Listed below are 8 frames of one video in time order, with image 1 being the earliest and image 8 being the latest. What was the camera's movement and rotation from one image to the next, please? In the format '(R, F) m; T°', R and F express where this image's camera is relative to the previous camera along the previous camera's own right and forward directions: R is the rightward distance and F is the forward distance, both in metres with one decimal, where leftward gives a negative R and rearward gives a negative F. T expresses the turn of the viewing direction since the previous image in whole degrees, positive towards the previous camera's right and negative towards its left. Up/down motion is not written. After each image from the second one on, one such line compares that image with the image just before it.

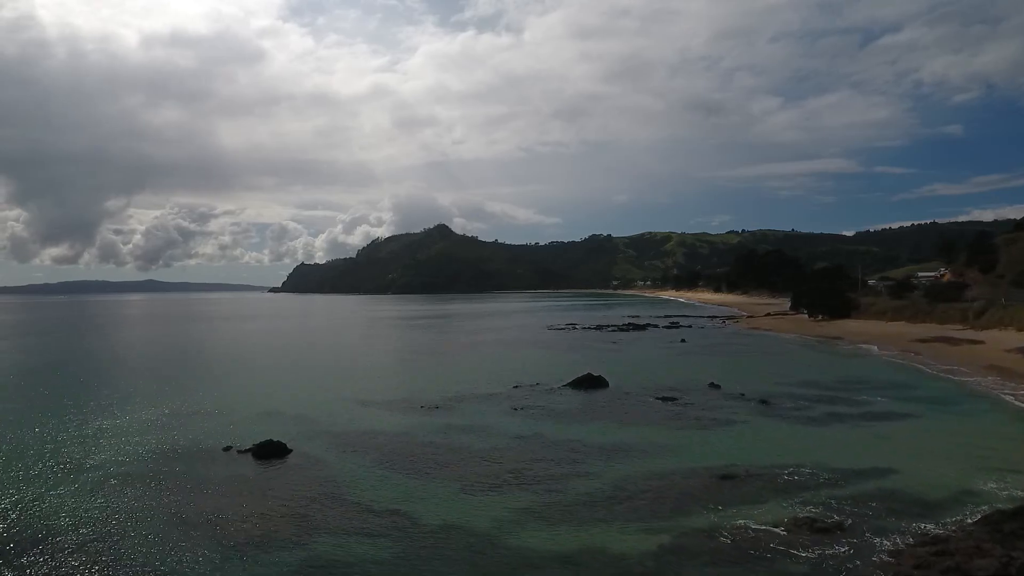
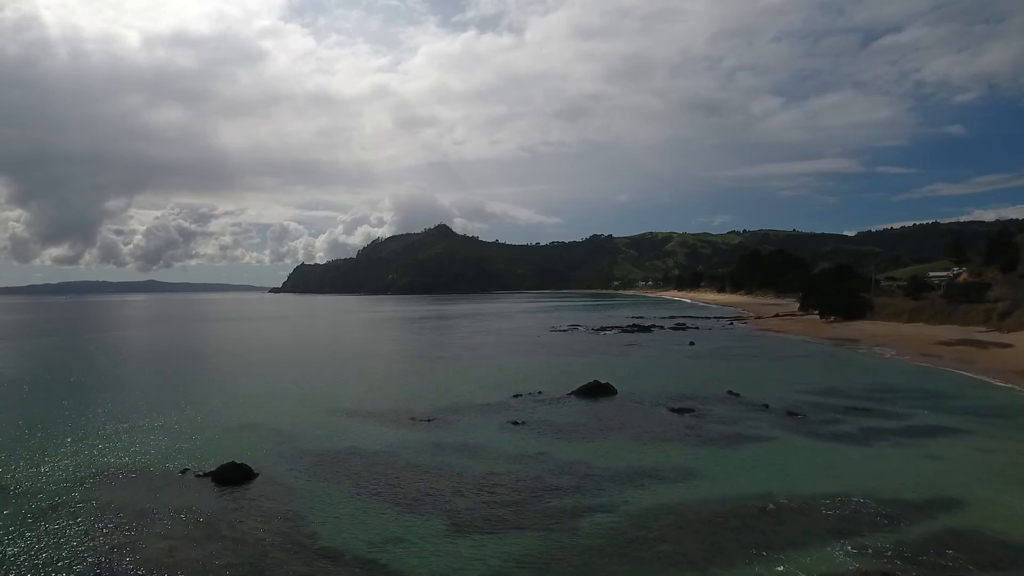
(0.0, +2.1) m; 0°
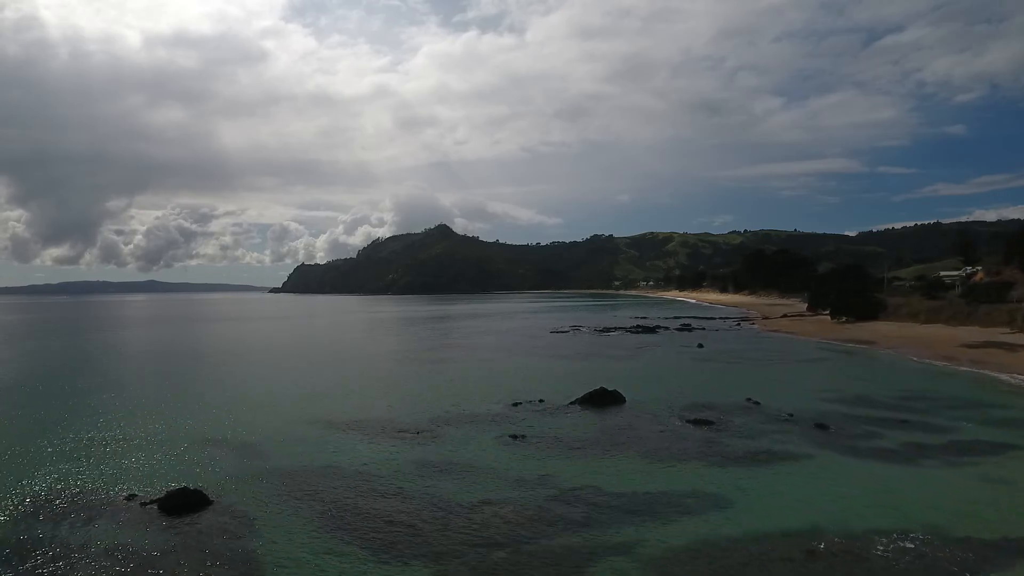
(0.0, +2.0) m; 0°
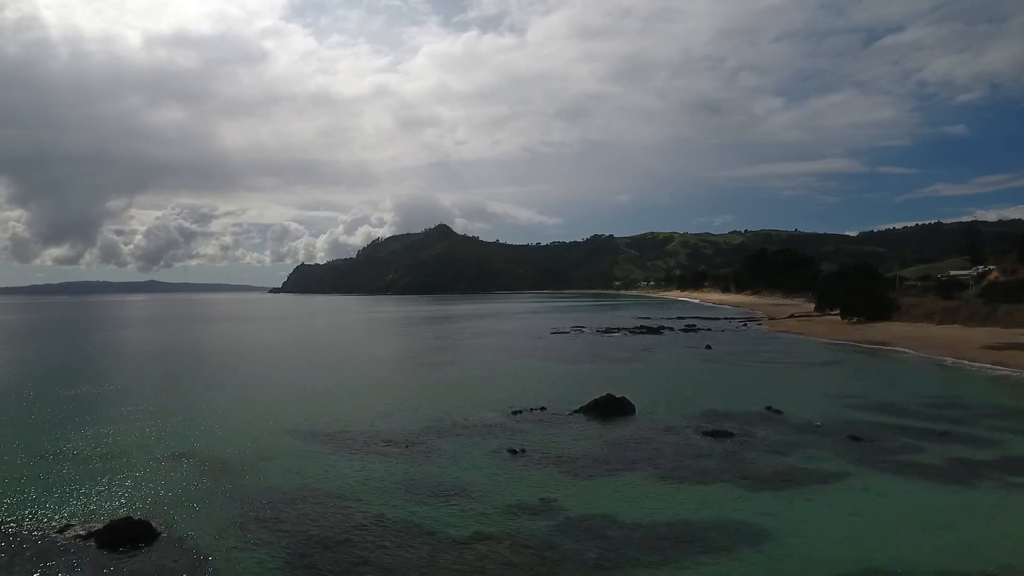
(0.0, +1.7) m; 0°
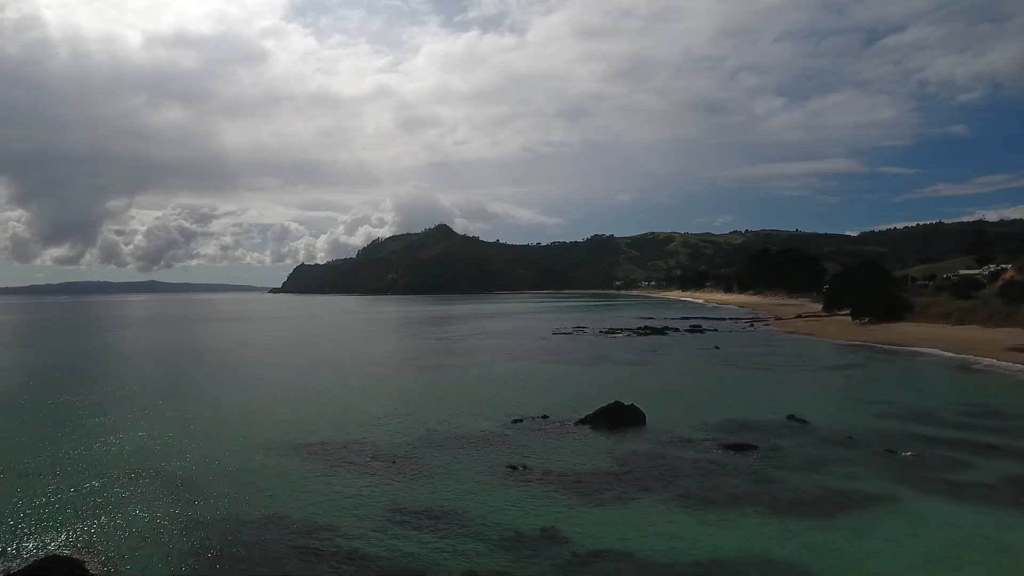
(0.0, +1.7) m; 0°
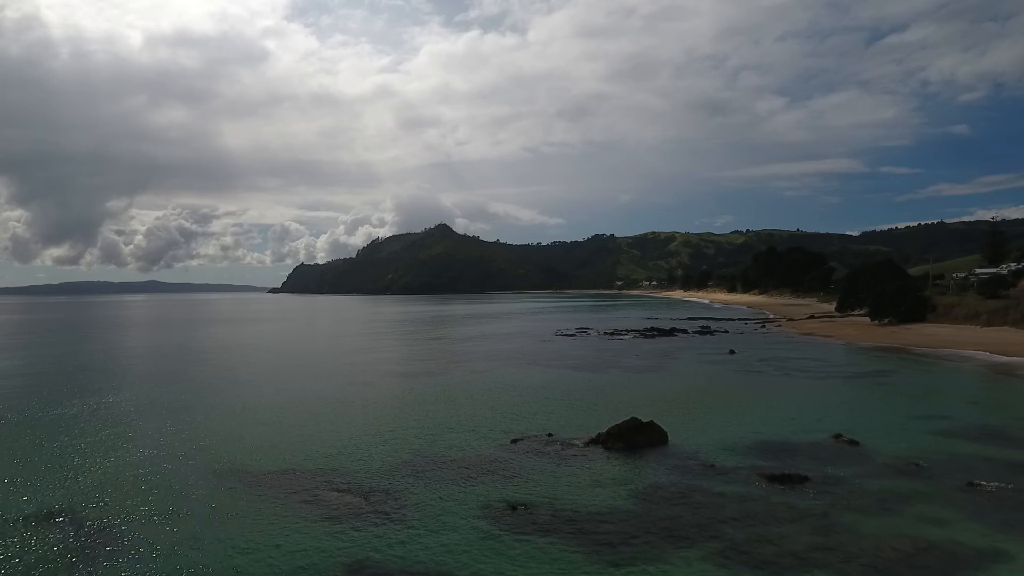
(0.0, +2.7) m; 0°
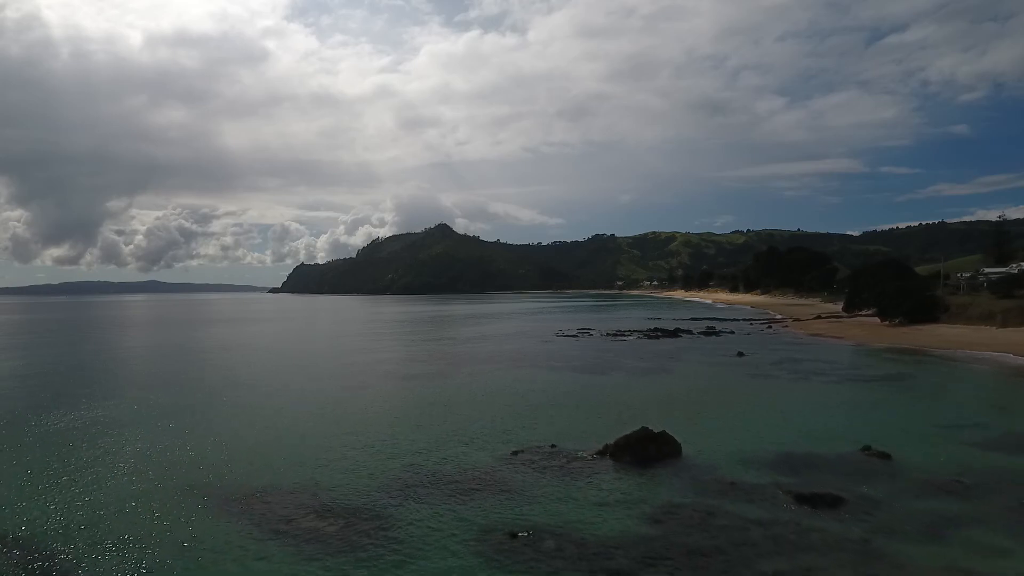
(0.0, +1.2) m; 0°
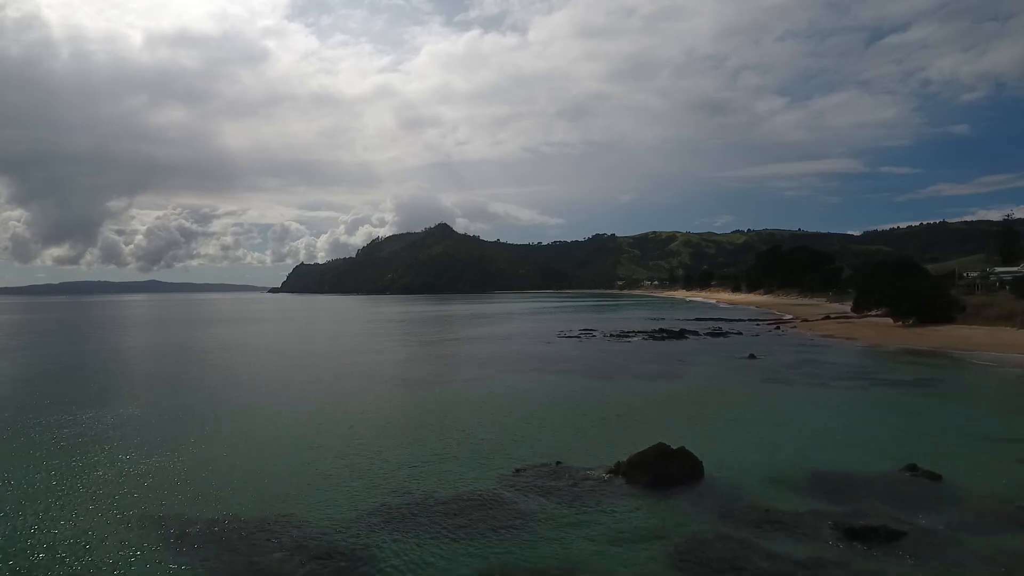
(0.0, +1.6) m; 0°
